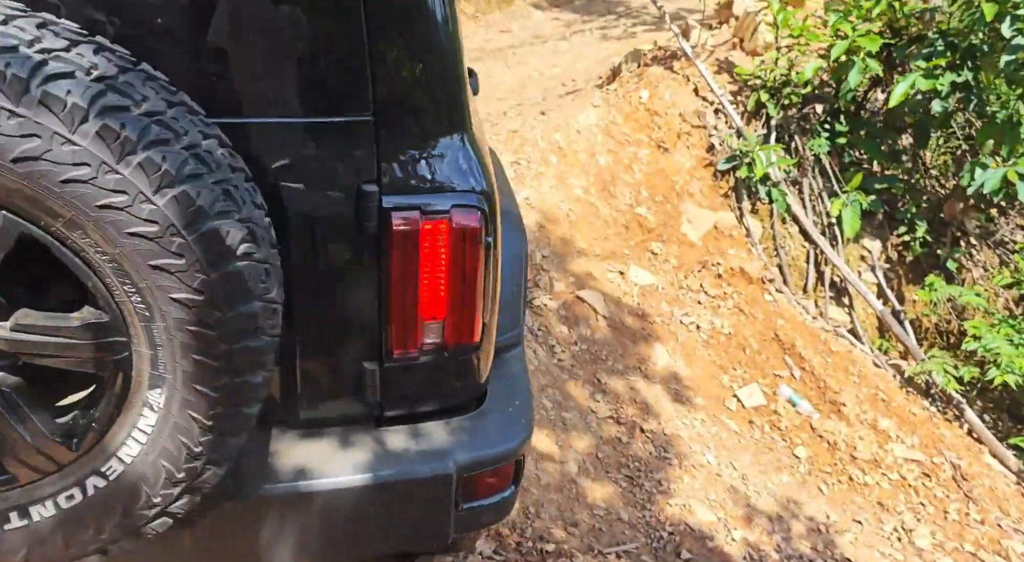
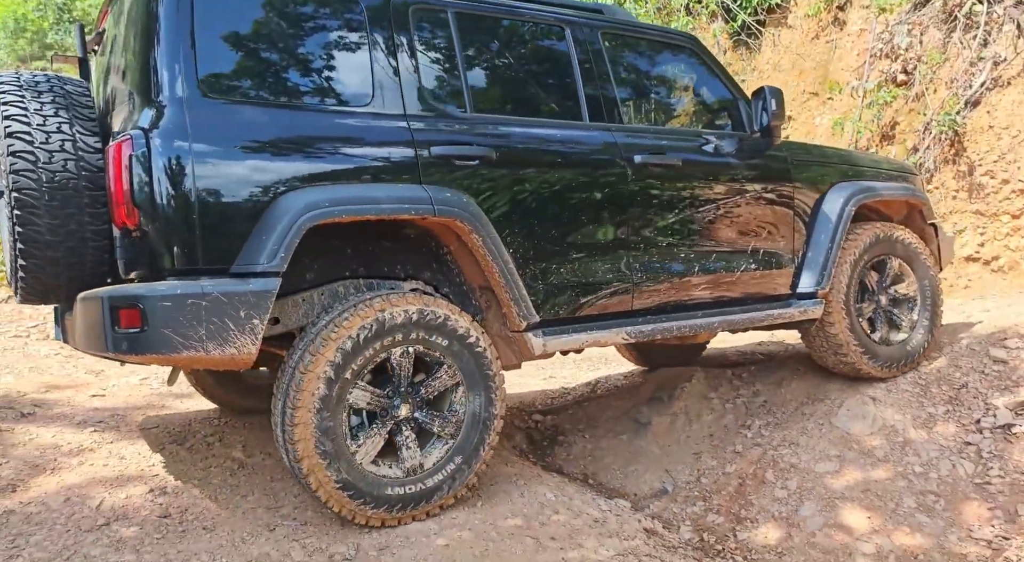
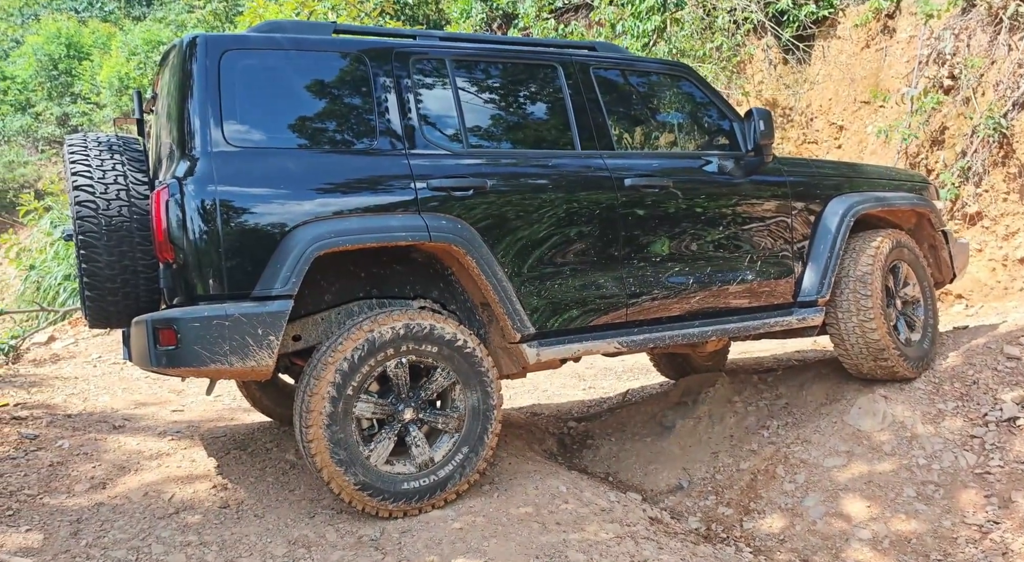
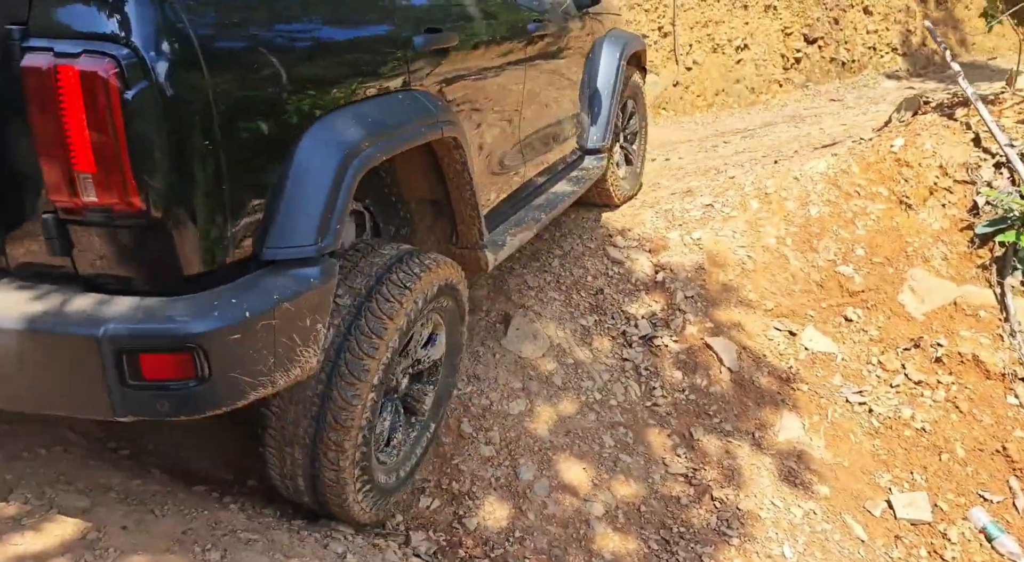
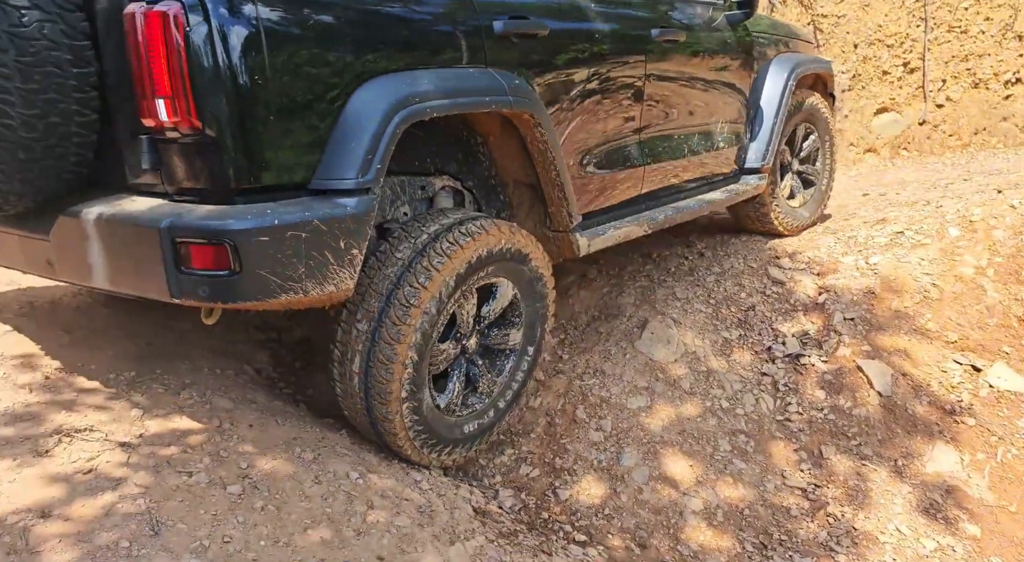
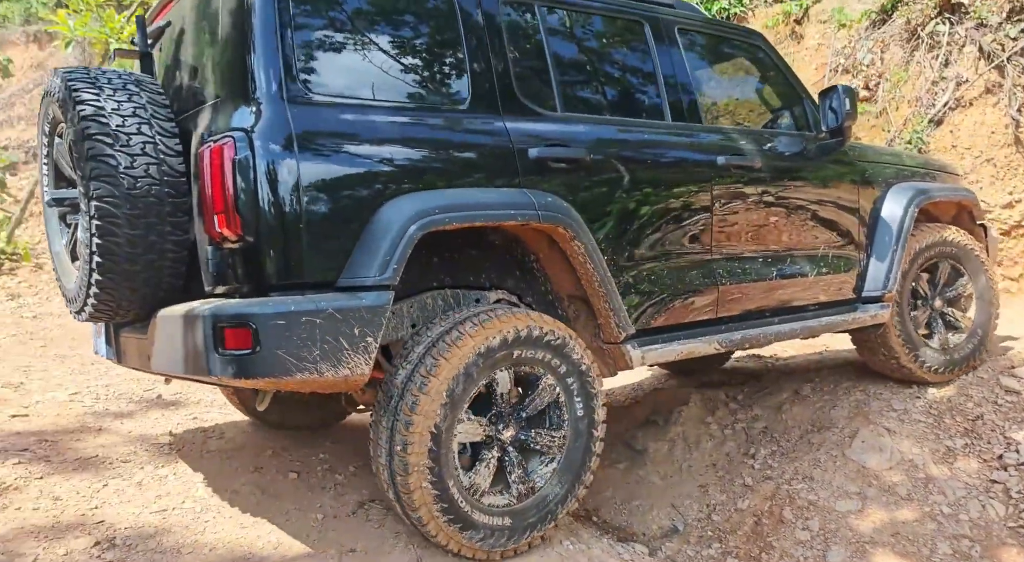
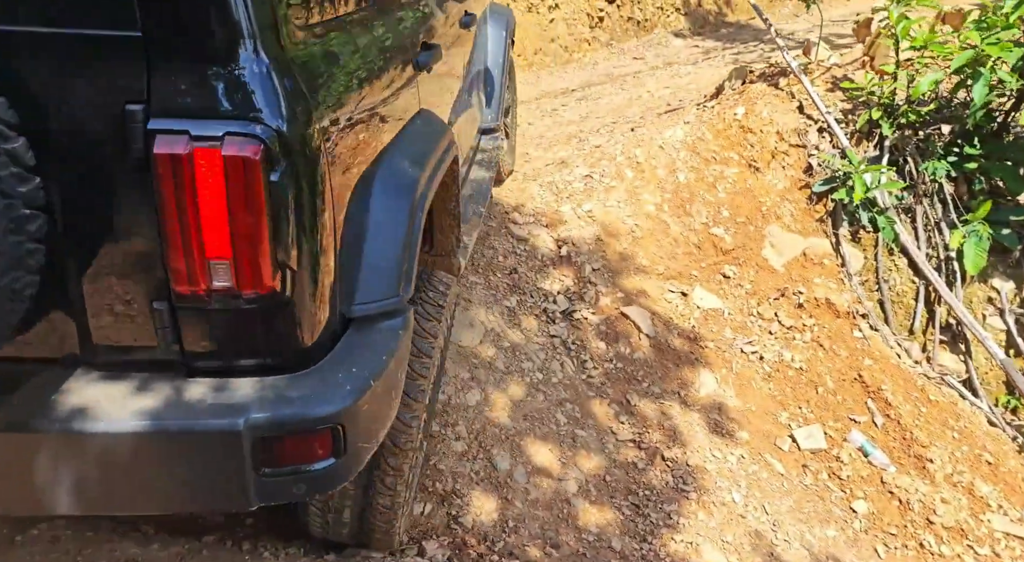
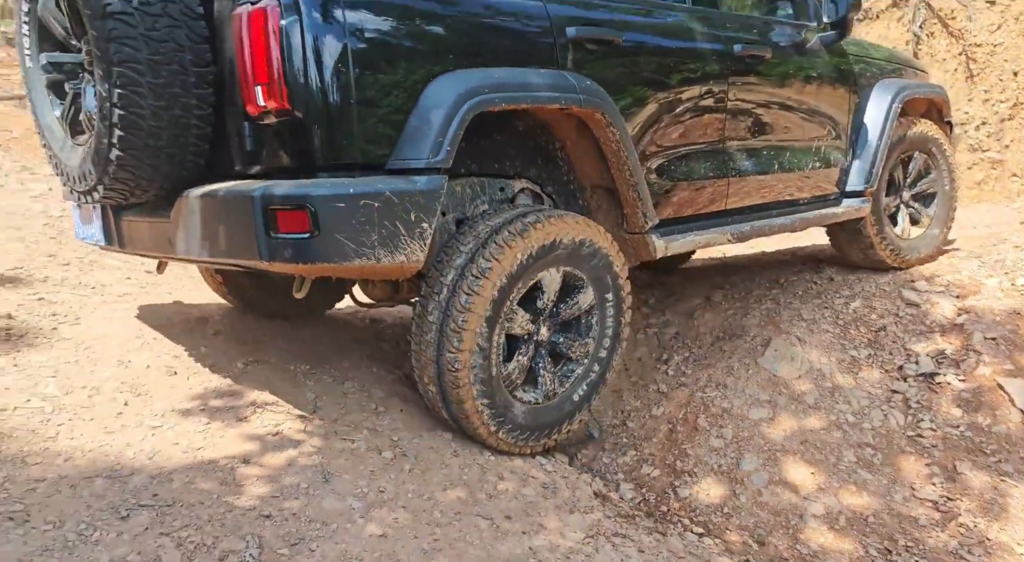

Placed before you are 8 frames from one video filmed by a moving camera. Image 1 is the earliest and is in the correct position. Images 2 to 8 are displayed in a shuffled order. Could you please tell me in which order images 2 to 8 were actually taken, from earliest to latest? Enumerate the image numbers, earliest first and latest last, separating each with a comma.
7, 4, 5, 8, 6, 2, 3
